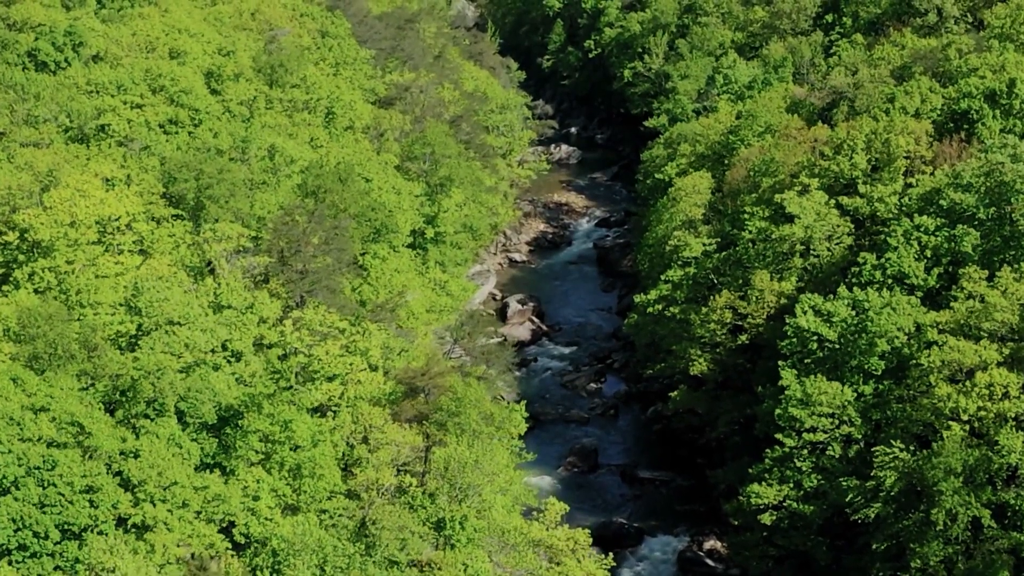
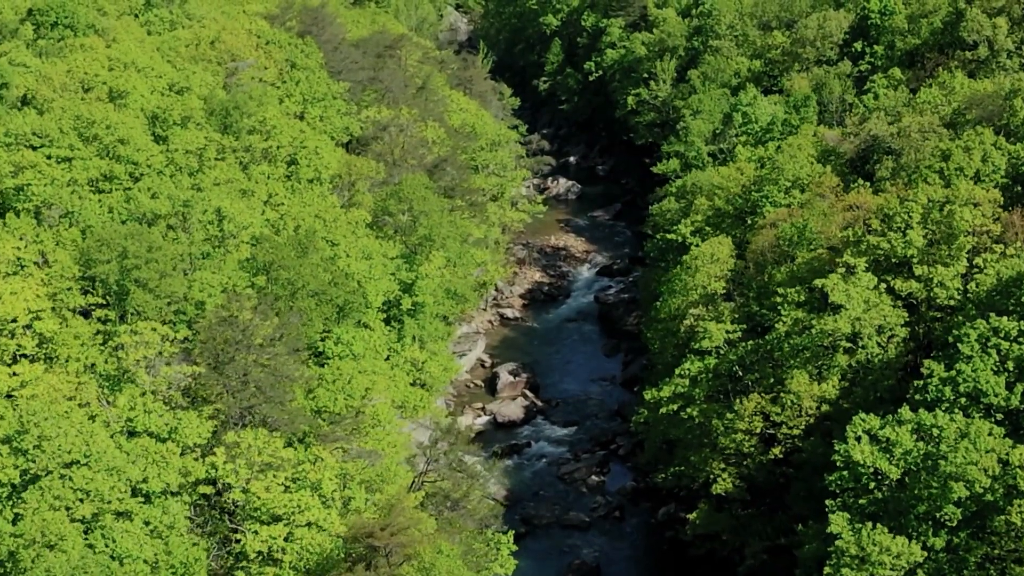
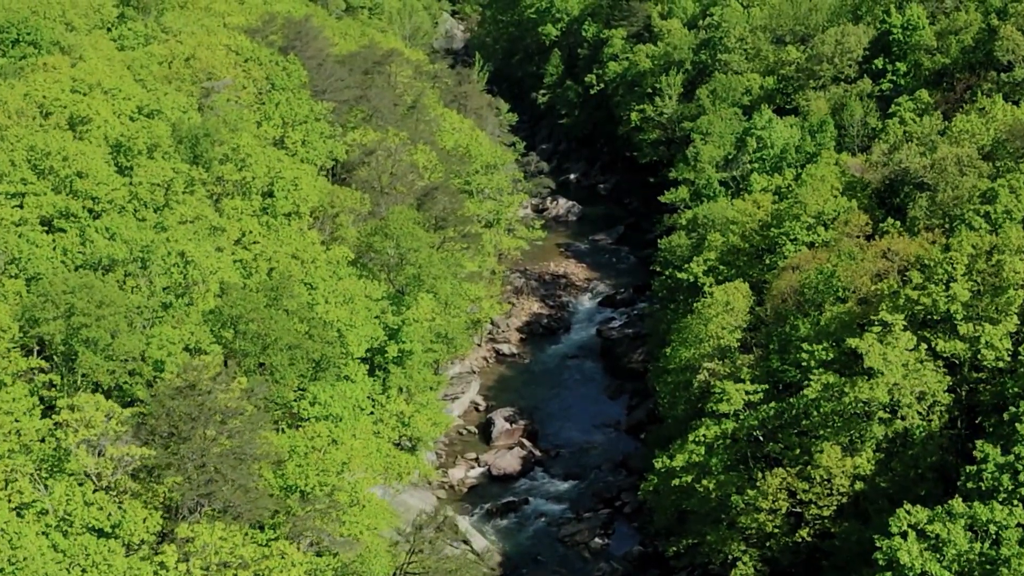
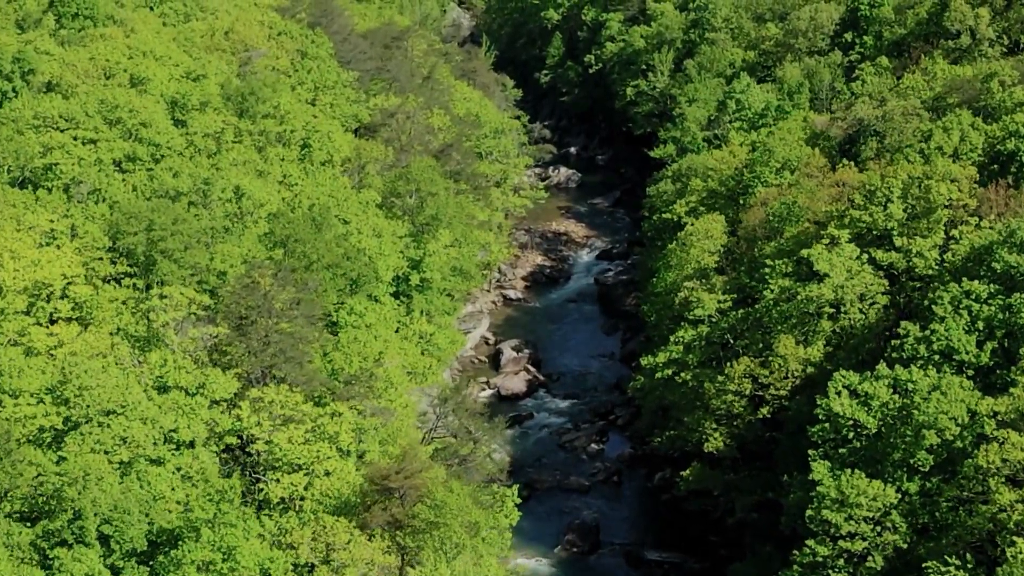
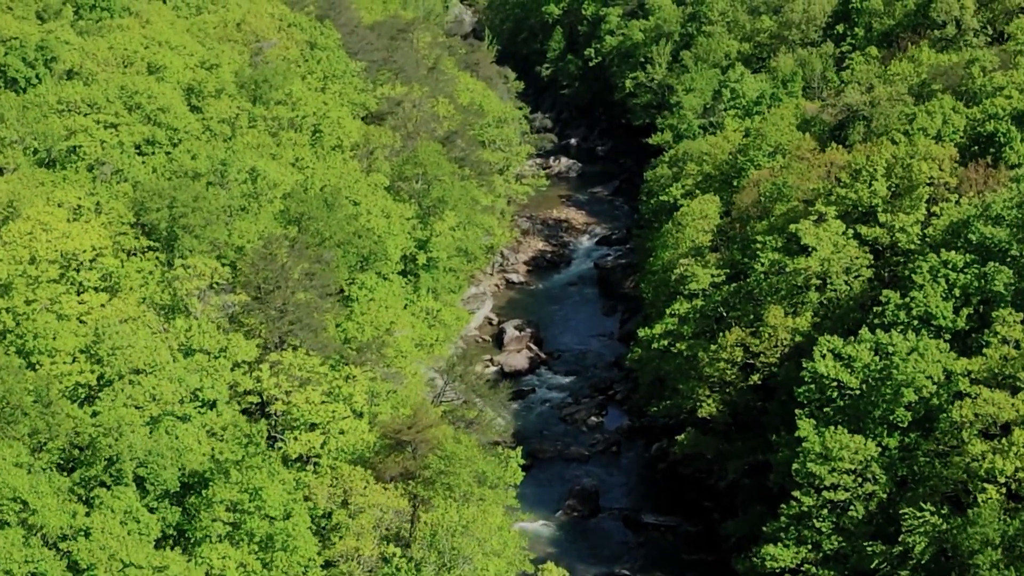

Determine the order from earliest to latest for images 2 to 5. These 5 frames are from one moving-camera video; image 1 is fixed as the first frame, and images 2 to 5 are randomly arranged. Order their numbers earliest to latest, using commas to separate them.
5, 4, 2, 3
